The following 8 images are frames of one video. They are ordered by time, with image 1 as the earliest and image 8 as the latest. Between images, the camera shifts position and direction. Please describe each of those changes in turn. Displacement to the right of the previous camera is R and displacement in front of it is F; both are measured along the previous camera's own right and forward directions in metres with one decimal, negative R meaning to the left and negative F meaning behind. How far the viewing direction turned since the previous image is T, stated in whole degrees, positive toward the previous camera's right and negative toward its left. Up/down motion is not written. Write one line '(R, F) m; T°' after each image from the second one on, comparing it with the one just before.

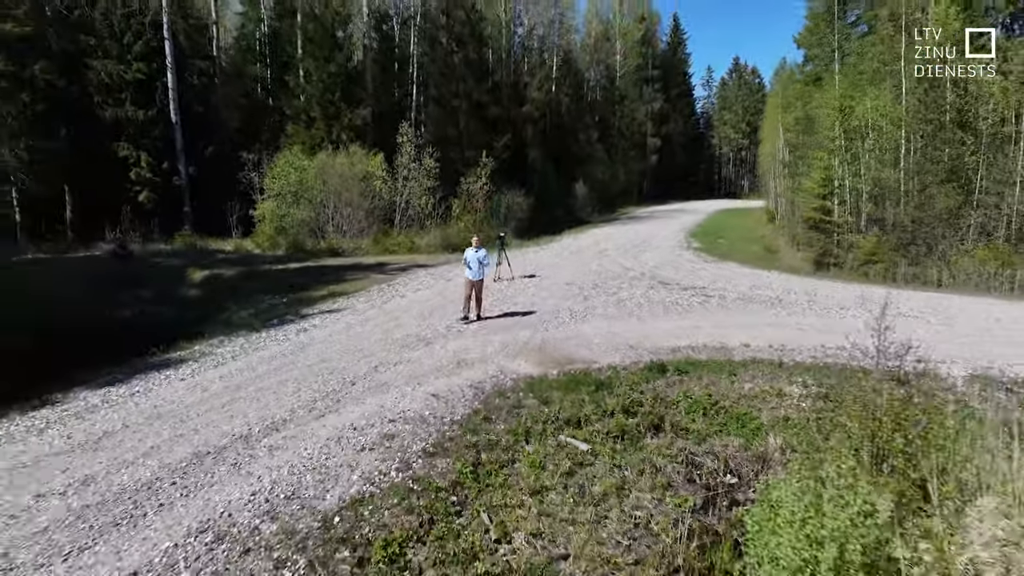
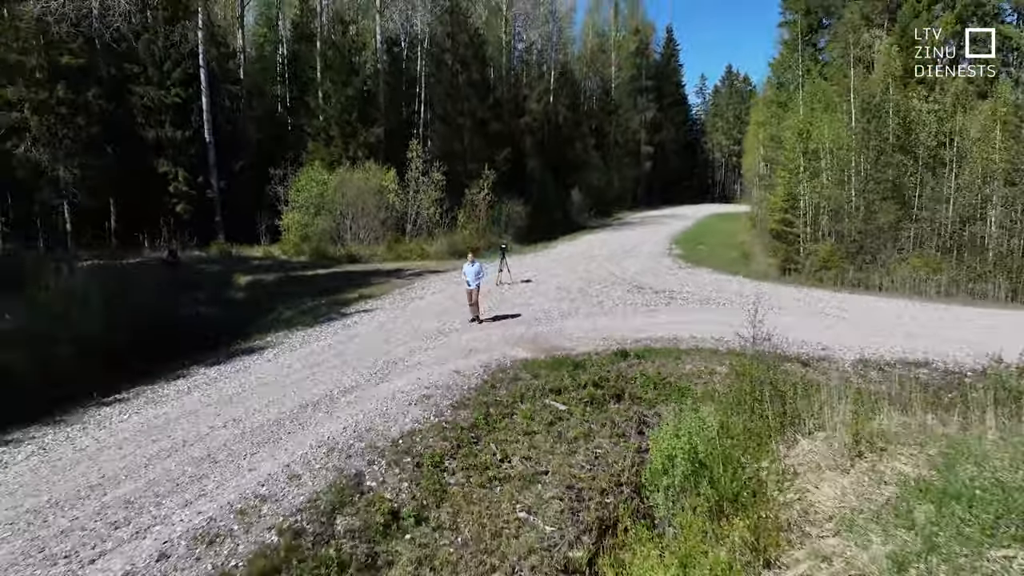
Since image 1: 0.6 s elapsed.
(0.0, -2.2) m; 0°
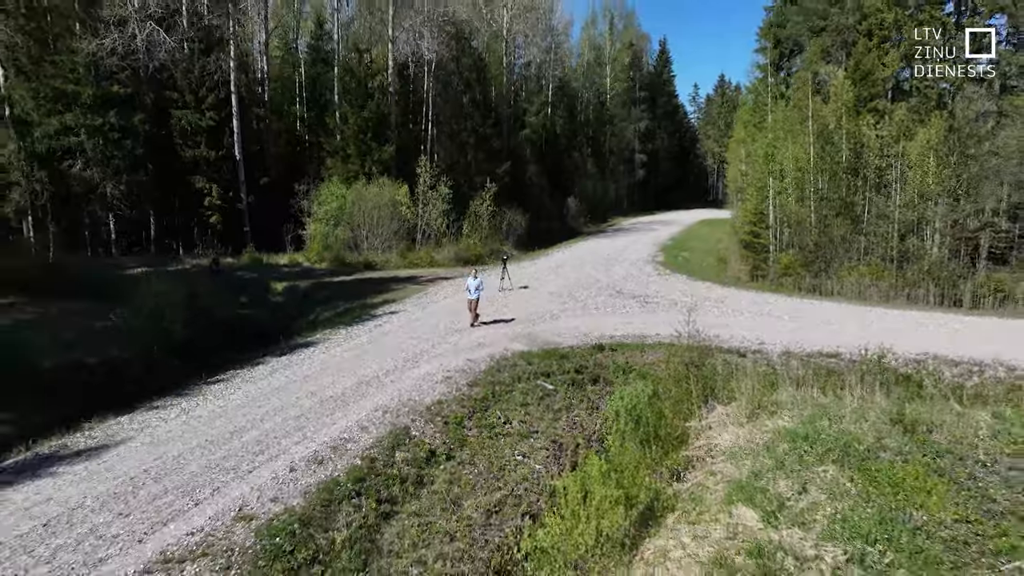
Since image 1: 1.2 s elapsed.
(0.0, -2.4) m; 0°
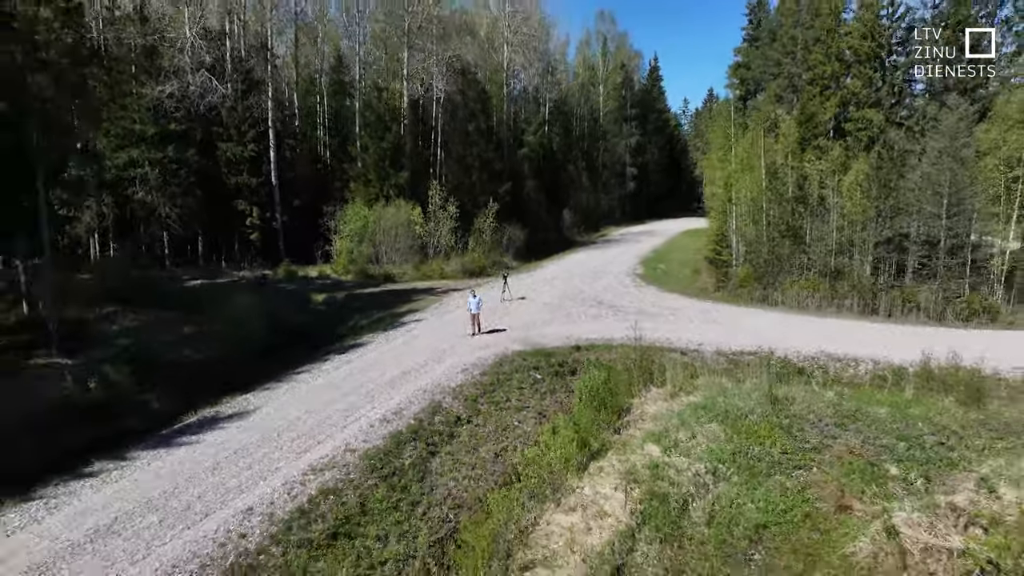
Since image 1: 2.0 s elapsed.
(0.0, -3.7) m; 0°
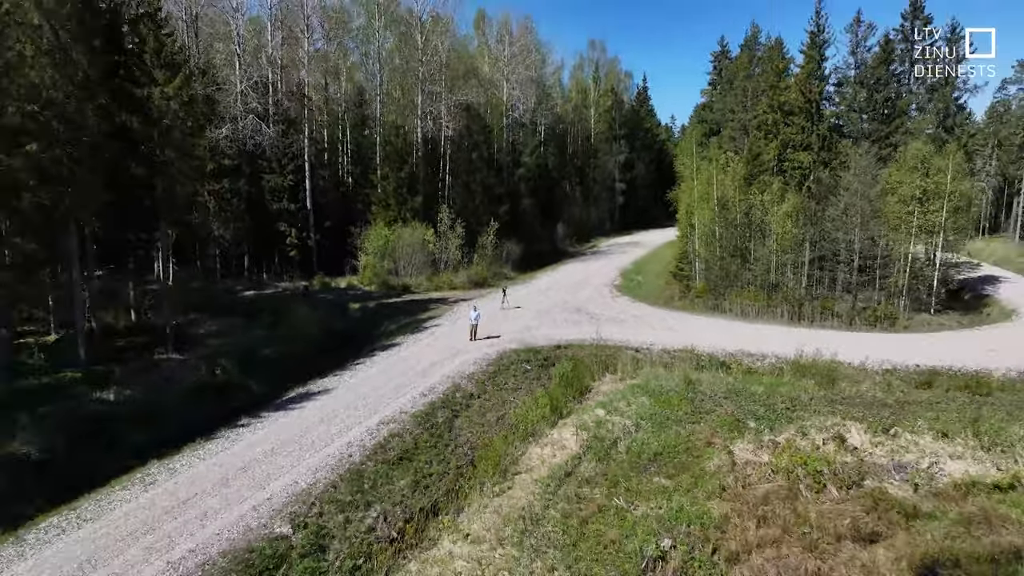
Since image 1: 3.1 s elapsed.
(+0.1, -5.0) m; 0°
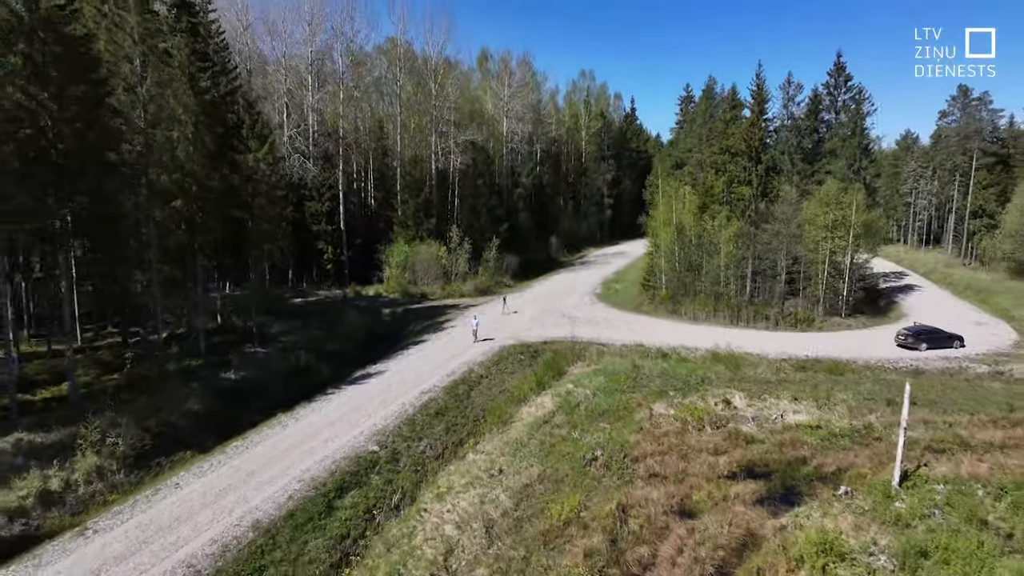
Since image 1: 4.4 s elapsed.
(+0.1, -6.6) m; 0°
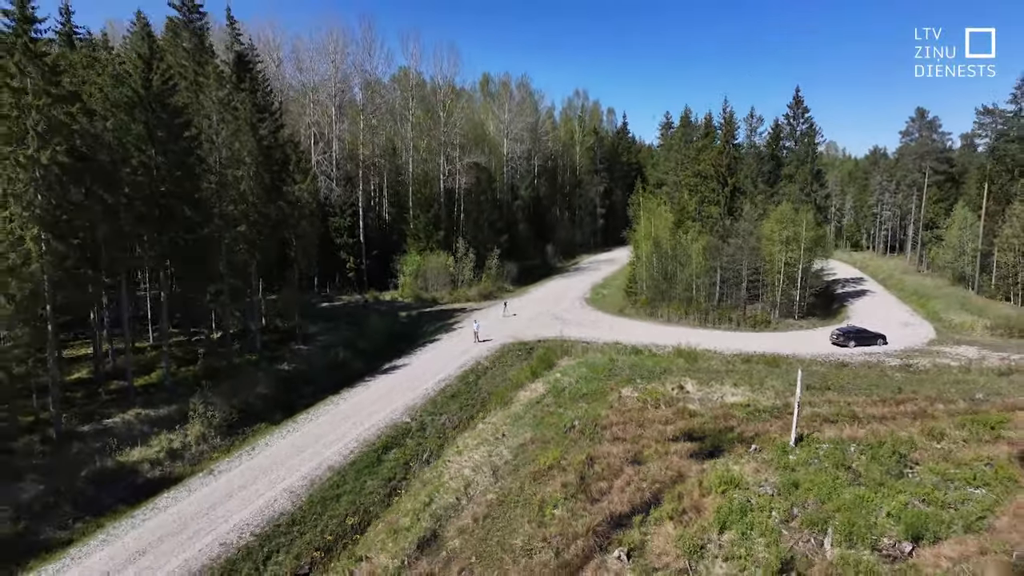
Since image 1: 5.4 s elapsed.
(0.0, -5.2) m; 0°
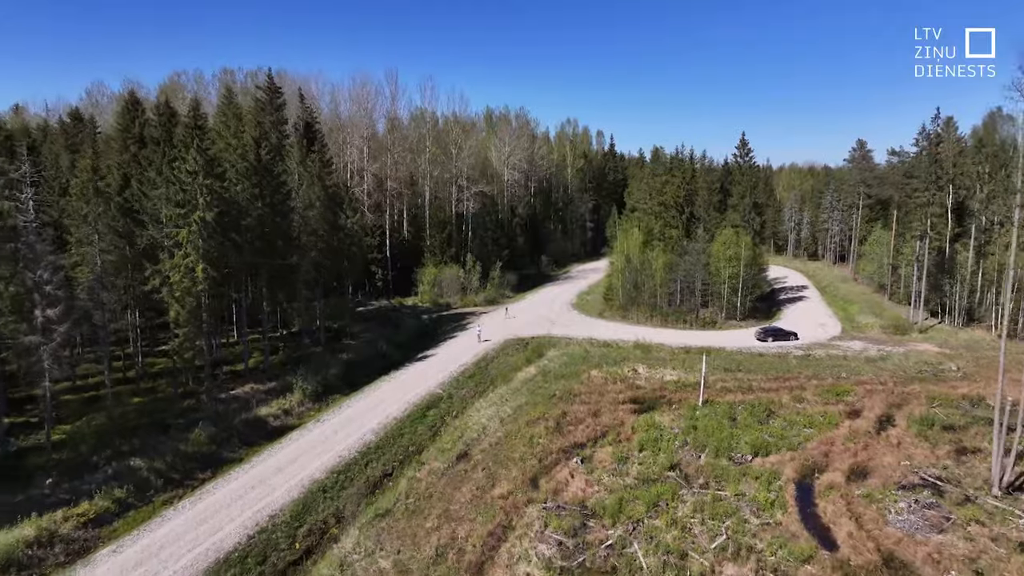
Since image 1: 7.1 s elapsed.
(-0.1, -9.4) m; 0°
